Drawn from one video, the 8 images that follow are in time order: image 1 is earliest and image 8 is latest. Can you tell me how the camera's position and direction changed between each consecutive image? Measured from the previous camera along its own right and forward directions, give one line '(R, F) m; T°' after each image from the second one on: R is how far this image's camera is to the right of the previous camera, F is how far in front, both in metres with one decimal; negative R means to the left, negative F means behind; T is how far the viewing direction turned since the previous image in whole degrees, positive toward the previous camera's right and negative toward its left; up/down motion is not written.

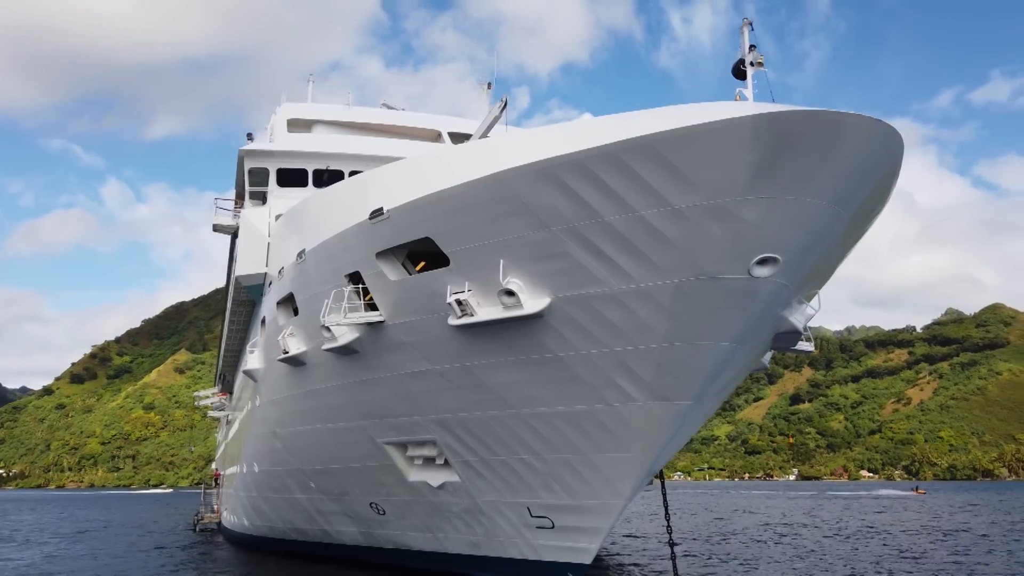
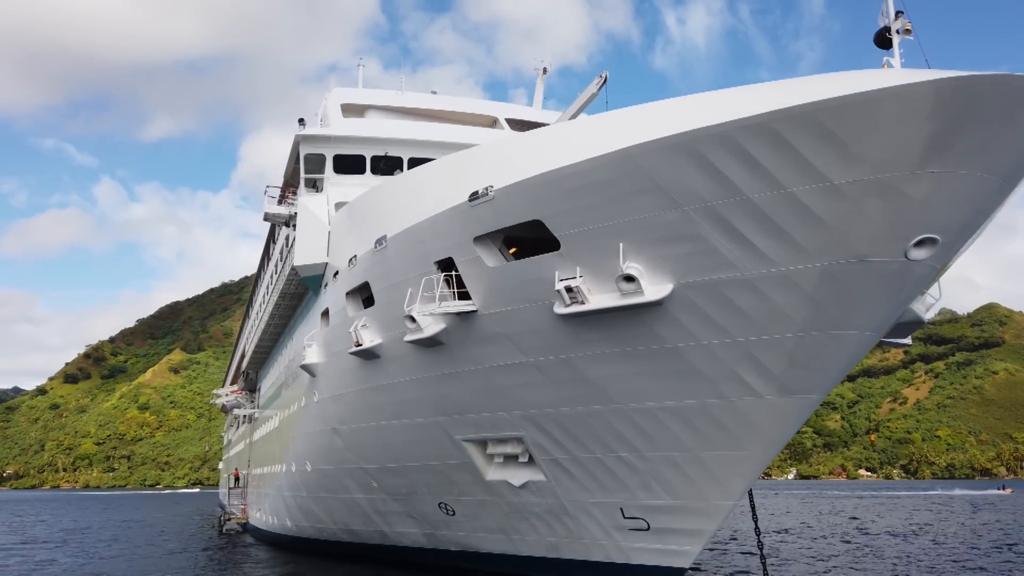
(-1.2, +0.5) m; 0°
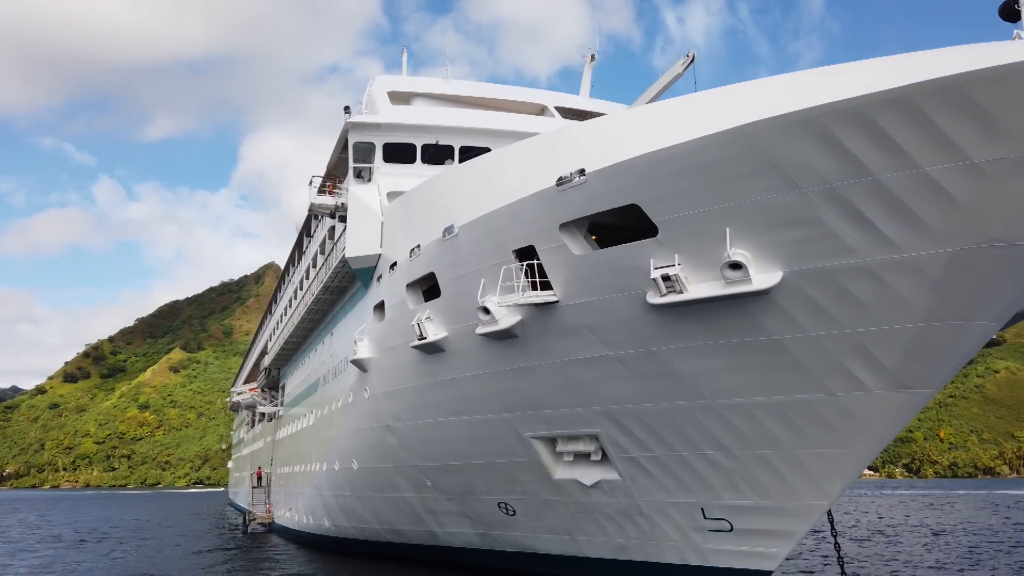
(-0.9, +0.4) m; 0°
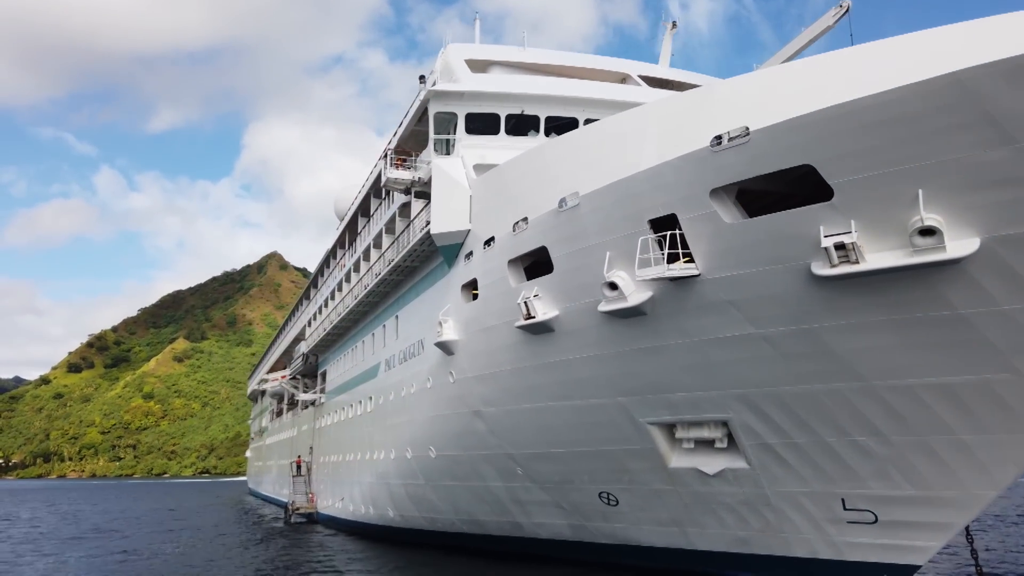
(-1.4, +0.7) m; 0°
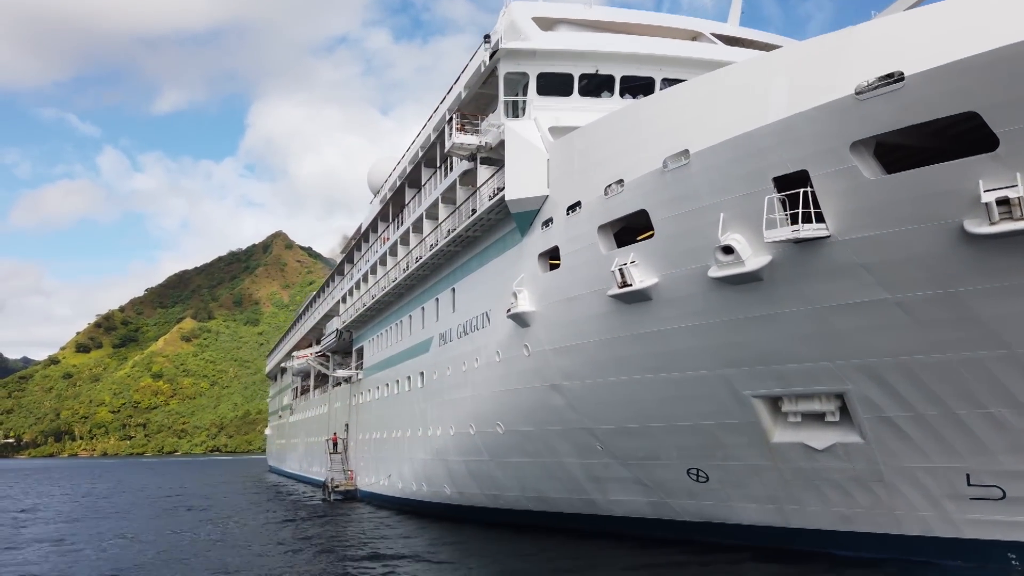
(-1.1, +0.5) m; -1°
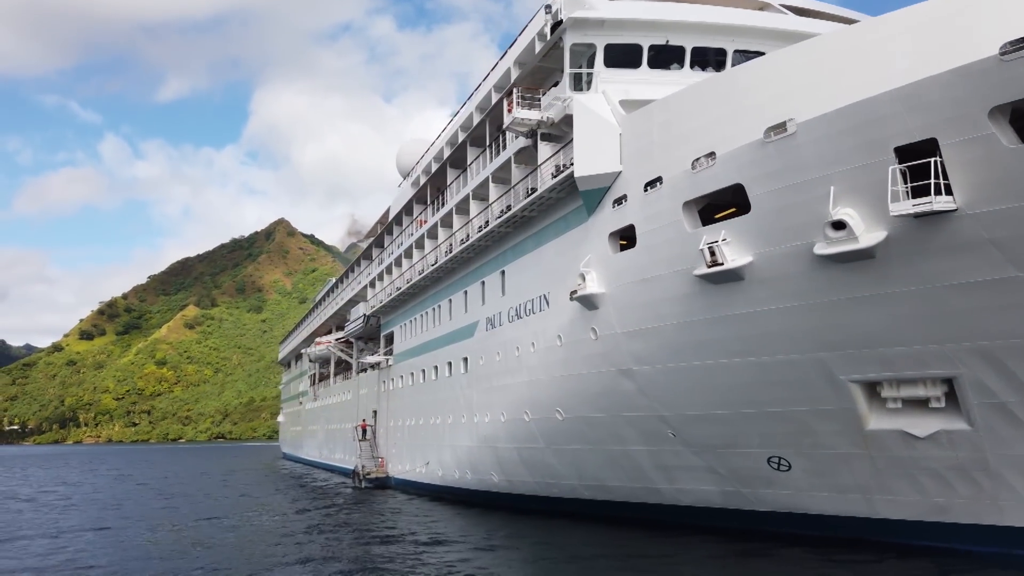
(-0.9, +0.4) m; 0°
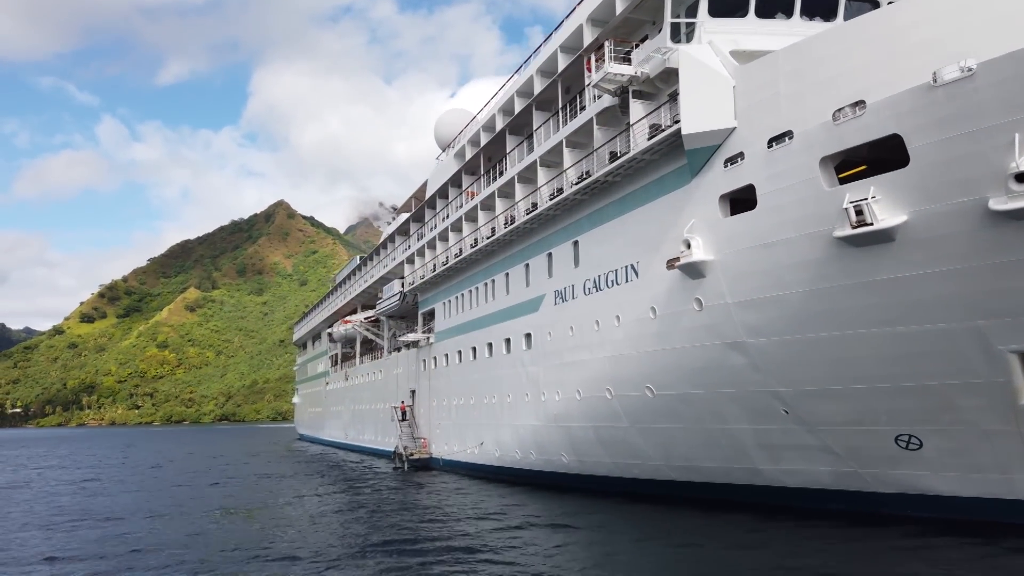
(-1.3, +0.7) m; 0°
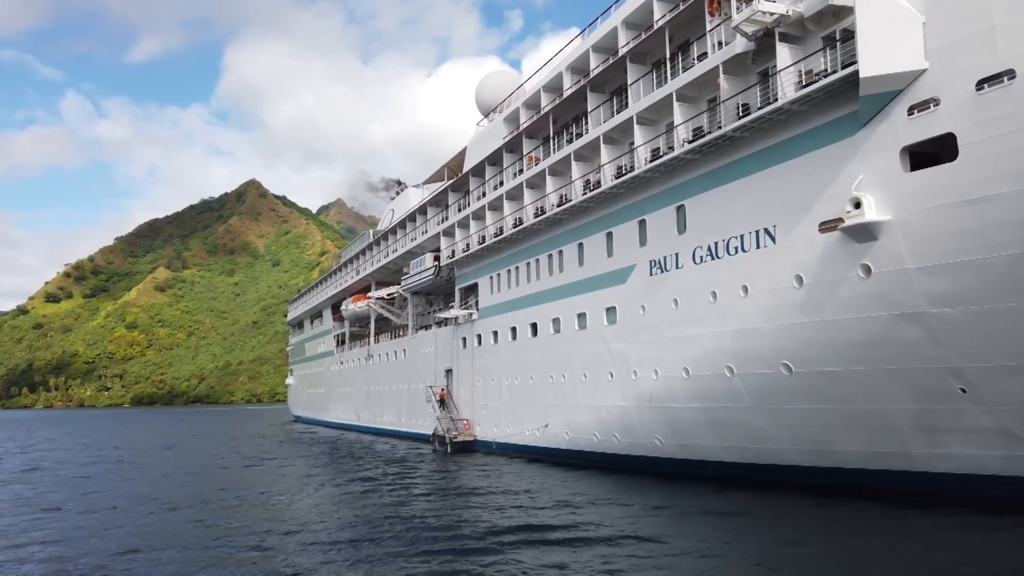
(-2.1, +1.2) m; +2°
